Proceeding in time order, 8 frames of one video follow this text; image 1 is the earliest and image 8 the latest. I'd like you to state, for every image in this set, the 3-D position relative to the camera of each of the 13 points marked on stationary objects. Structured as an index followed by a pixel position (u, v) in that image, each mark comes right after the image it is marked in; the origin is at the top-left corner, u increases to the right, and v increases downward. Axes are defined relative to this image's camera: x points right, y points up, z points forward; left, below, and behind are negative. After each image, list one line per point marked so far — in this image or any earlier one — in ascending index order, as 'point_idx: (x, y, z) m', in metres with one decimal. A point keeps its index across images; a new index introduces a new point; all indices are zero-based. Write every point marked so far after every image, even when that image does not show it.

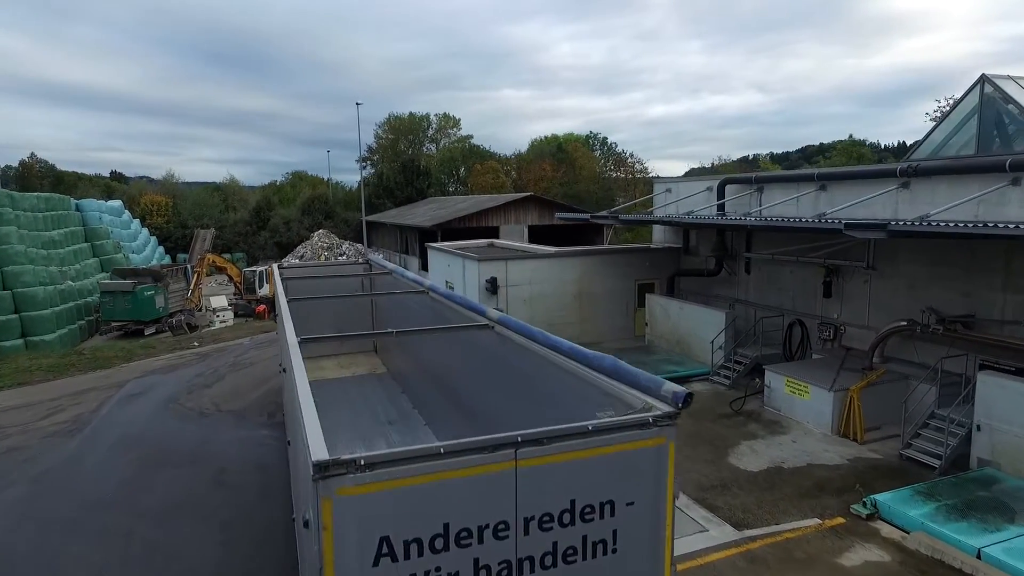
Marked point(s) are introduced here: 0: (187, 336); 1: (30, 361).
0: (-10.5, -1.6, +20.0) m
1: (-12.0, -1.8, +15.4) m
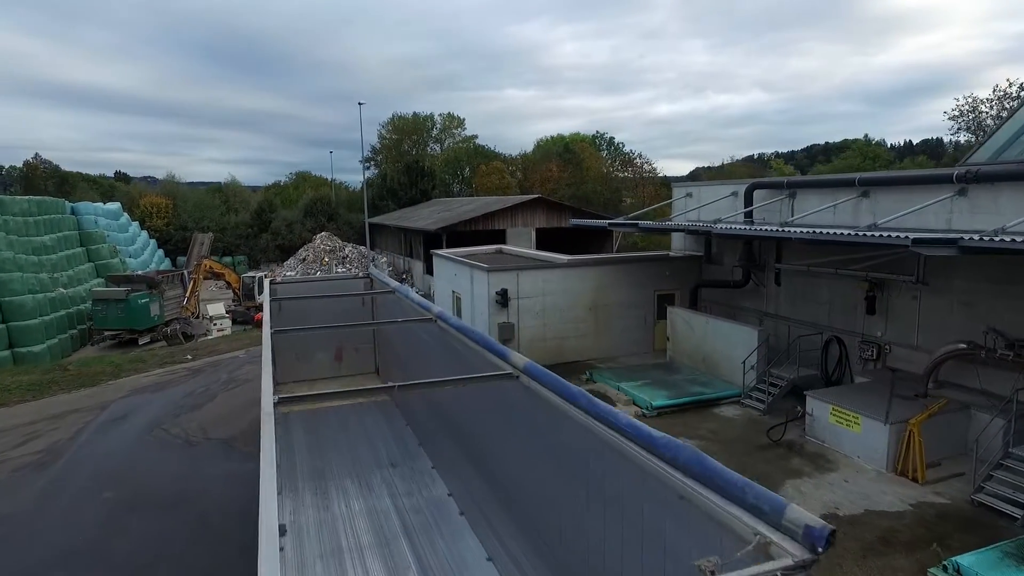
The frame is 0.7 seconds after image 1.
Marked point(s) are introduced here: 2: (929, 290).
0: (-10.2, -1.8, +19.1) m
1: (-11.8, -2.1, +14.6) m
2: (+6.7, 0.0, +9.9) m
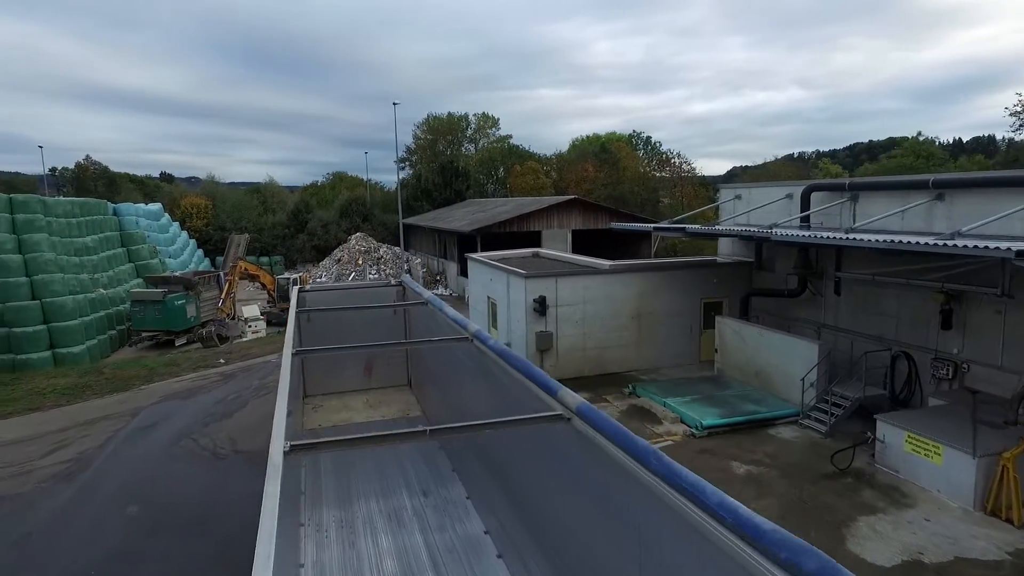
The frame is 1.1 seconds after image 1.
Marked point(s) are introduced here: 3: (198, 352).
0: (-9.1, -1.9, +19.0) m
1: (-10.9, -2.2, +14.5) m
2: (+7.3, -0.2, +8.9) m
3: (-9.6, -2.0, +18.8) m
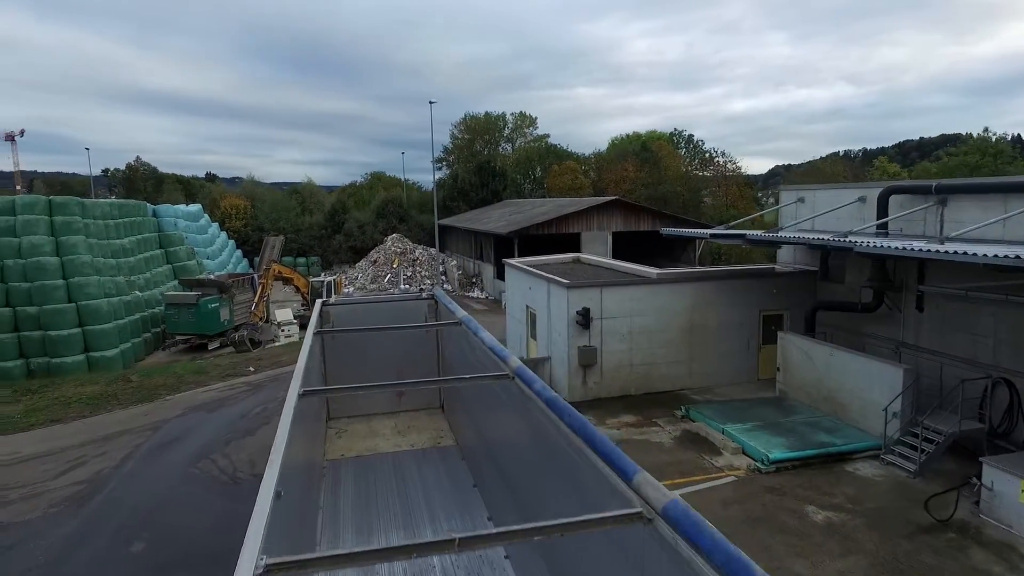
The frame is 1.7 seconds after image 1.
0: (-7.9, -2.1, +18.5) m
1: (-10.0, -2.3, +14.2) m
2: (+7.9, -0.5, +7.6) m
3: (-8.4, -2.1, +18.4) m
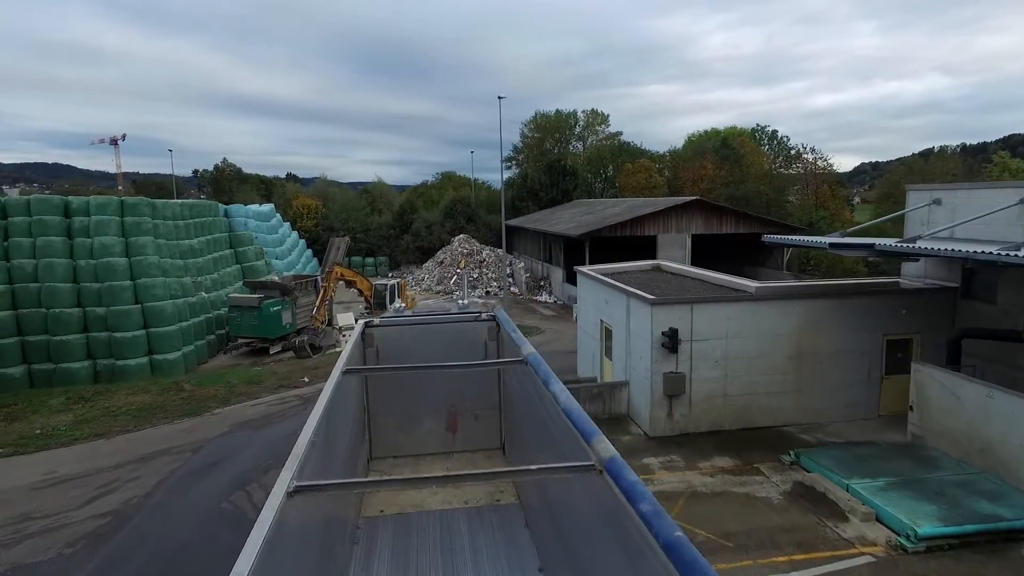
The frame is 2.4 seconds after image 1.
0: (-6.0, -2.2, +17.8) m
1: (-8.5, -2.4, +13.7) m
2: (+8.6, -0.9, +5.1) m
3: (-6.5, -2.2, +17.7) m
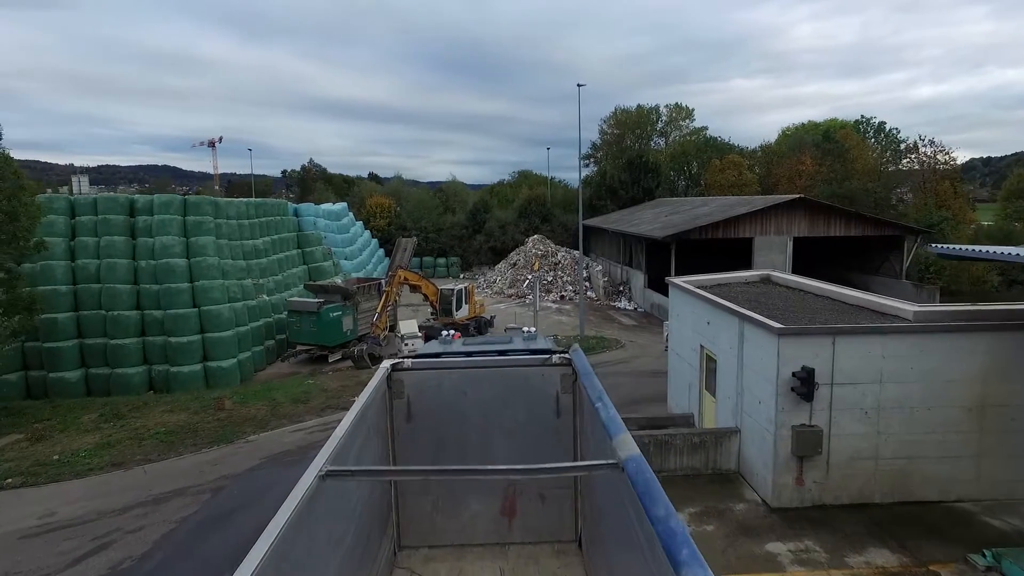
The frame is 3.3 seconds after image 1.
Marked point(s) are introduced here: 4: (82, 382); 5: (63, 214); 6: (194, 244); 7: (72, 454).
0: (-4.0, -2.4, +16.2) m
1: (-7.0, -2.5, +12.5) m
2: (+8.9, -1.3, +1.9) m
3: (-4.5, -2.4, +16.2) m
4: (-12.4, -2.7, +17.8) m
5: (-13.7, +2.3, +19.1) m
6: (-10.0, +1.4, +19.5) m
7: (-7.4, -2.8, +10.3) m
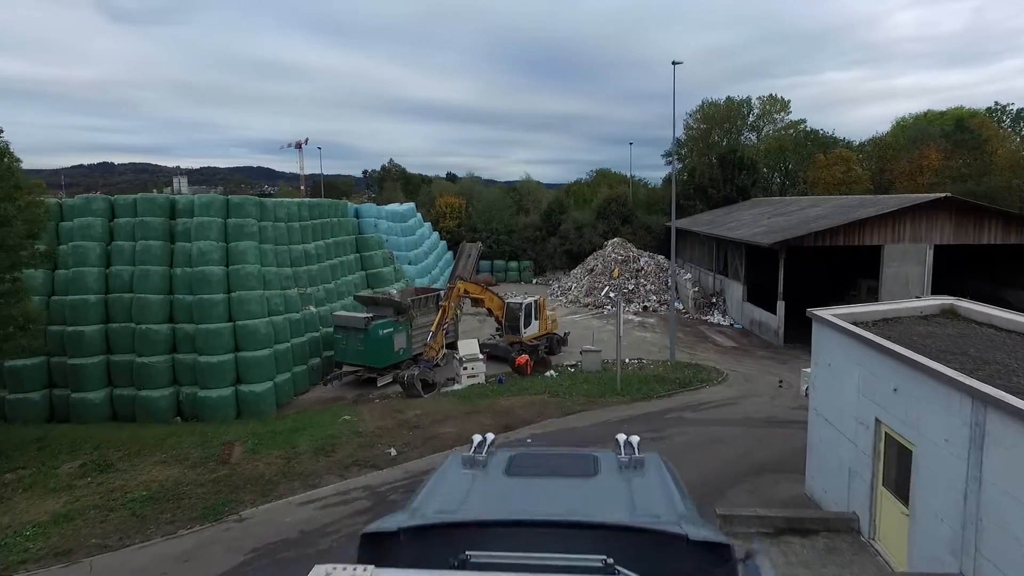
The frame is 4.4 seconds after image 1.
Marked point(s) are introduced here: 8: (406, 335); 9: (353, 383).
0: (-2.3, -2.8, +13.5) m
1: (-5.8, -2.9, +10.1) m
2: (+8.8, -1.9, -2.3) m
3: (-2.9, -2.8, +13.5) m
4: (-10.5, -3.0, +16.0) m
5: (-11.6, +2.0, +17.5) m
6: (-7.9, +1.1, +17.4) m
7: (-6.4, -3.1, +8.0) m
8: (-3.1, -1.4, +17.9) m
9: (-4.8, -2.8, +18.5) m
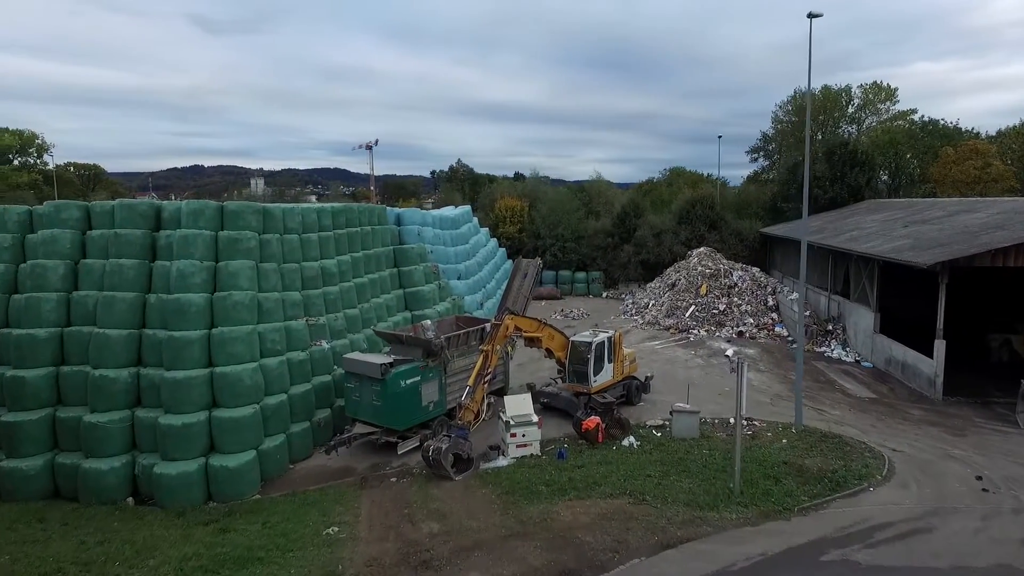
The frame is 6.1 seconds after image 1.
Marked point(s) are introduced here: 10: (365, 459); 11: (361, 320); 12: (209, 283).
0: (-1.4, -3.6, +9.0) m
1: (-5.2, -3.6, +6.0) m
2: (+7.9, -2.9, -7.9) m
3: (-1.9, -3.6, +9.1) m
4: (-9.3, -3.7, +12.5) m
5: (-10.1, +1.4, +14.0) m
6: (-6.5, +0.4, +13.6) m
7: (-6.1, -3.9, +4.0) m
8: (-1.7, -2.2, +13.5) m
9: (-3.3, -3.6, +14.3) m
10: (-3.2, -3.7, +13.5) m
11: (-4.3, -0.9, +17.7) m
12: (-6.7, +0.1, +13.5) m
